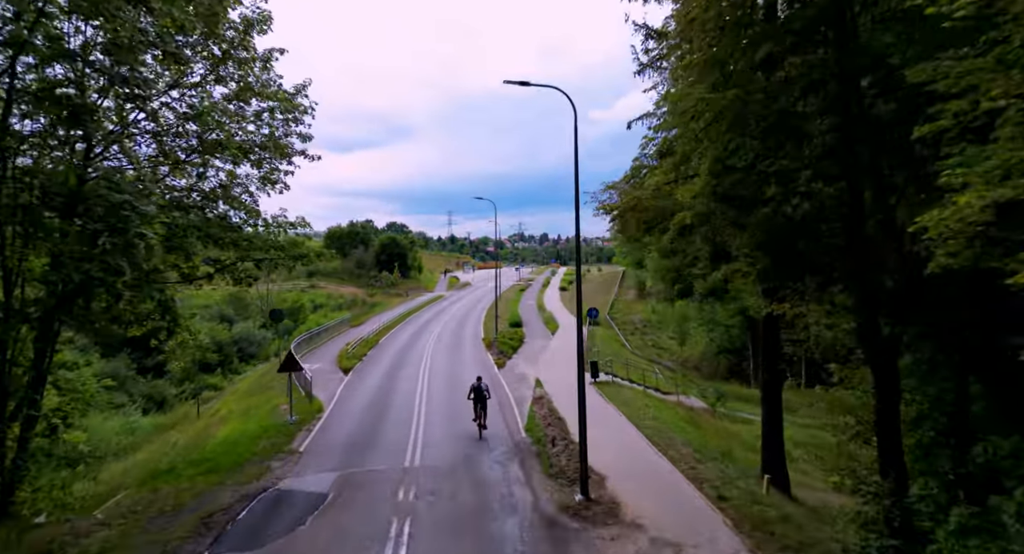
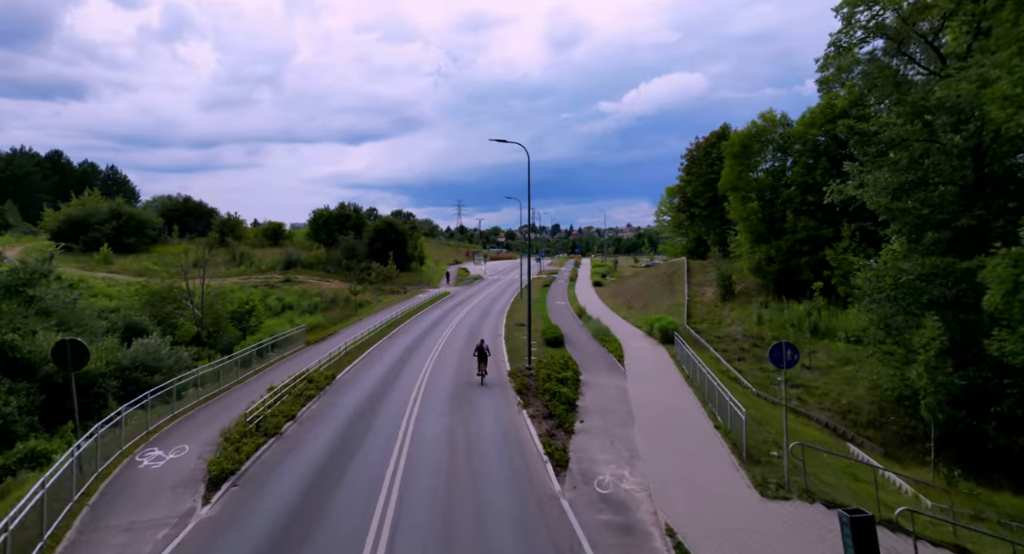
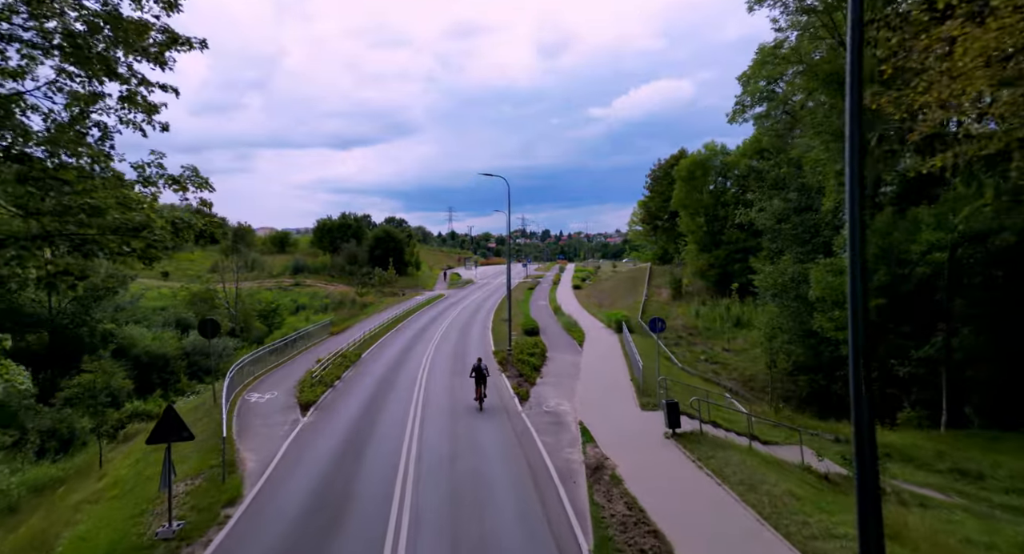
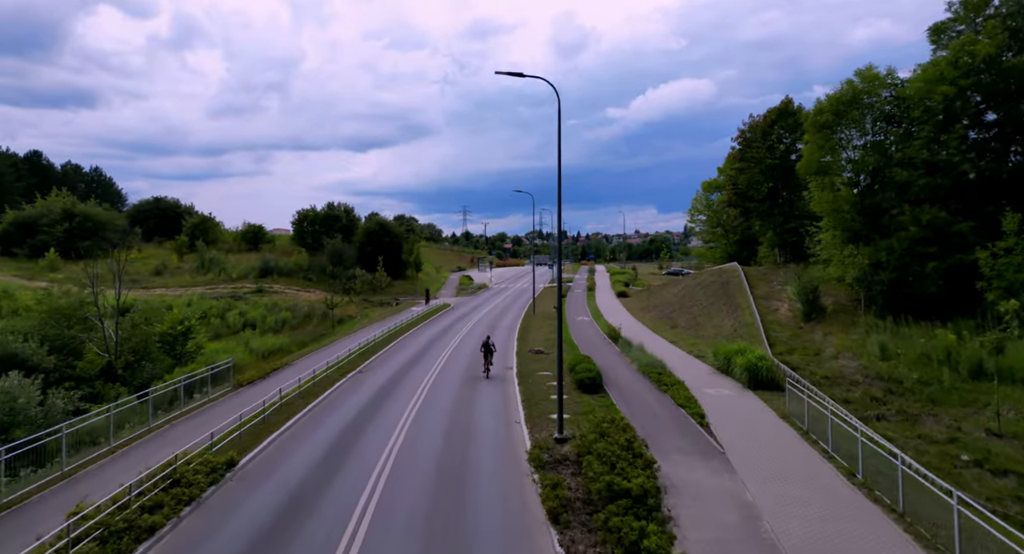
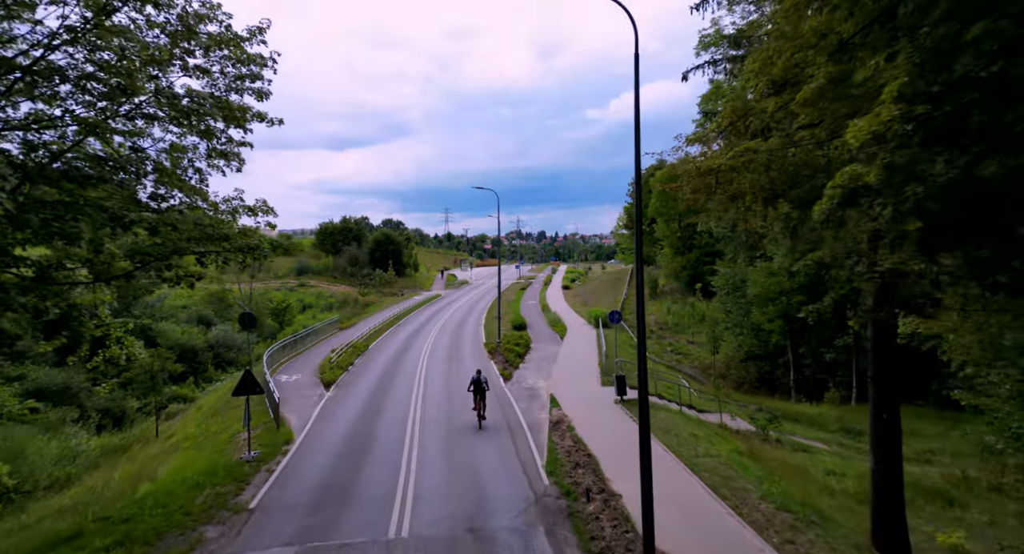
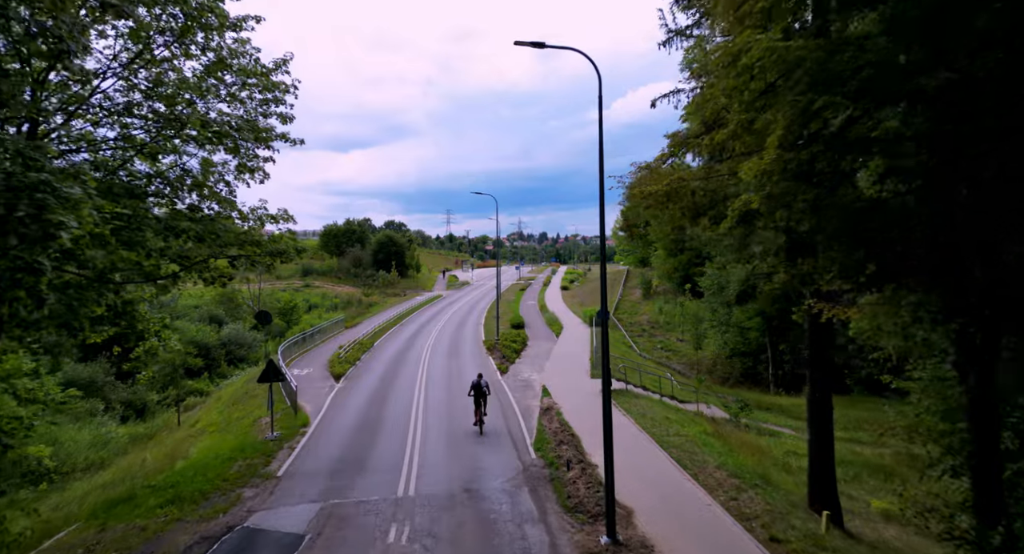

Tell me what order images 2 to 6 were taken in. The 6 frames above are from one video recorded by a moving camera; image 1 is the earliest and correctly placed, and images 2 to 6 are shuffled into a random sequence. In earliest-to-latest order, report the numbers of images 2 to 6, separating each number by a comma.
6, 5, 3, 2, 4
